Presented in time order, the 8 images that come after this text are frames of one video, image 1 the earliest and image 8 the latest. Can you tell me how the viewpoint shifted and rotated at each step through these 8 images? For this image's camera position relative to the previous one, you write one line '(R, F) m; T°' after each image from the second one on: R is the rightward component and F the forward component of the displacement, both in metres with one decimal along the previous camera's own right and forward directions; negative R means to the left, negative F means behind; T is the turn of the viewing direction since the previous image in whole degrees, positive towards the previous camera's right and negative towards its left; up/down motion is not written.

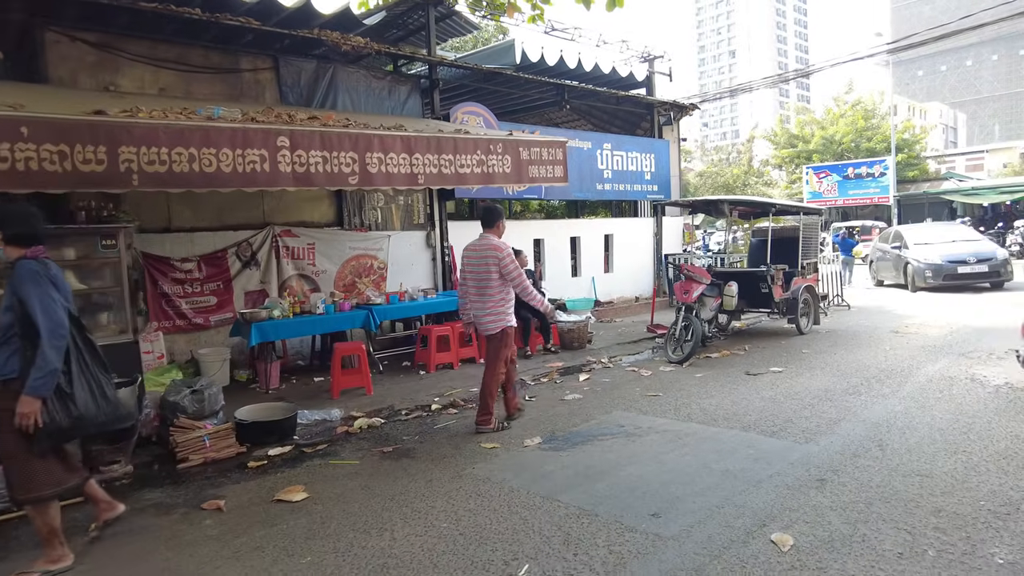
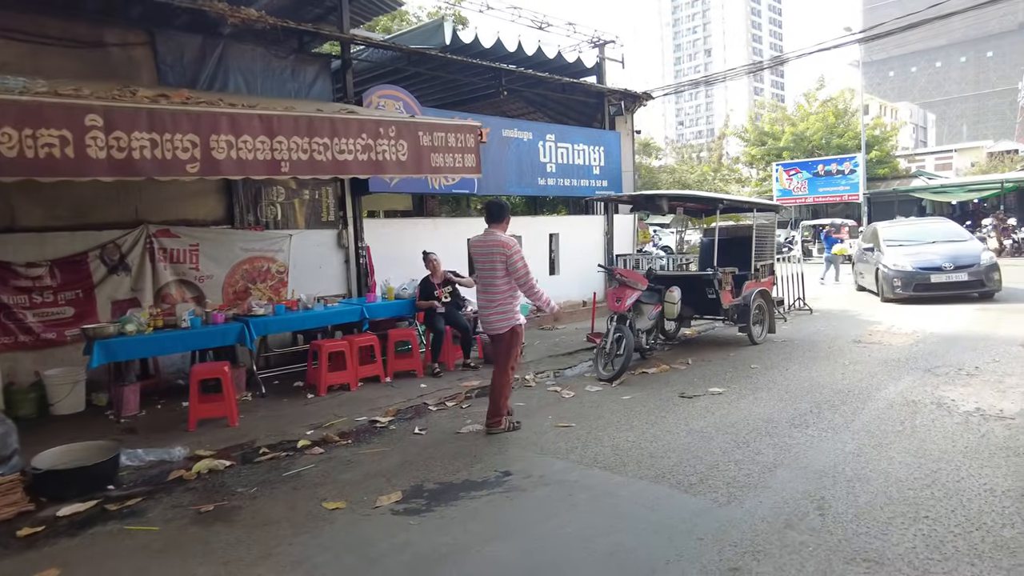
(+0.8, +1.1) m; +2°
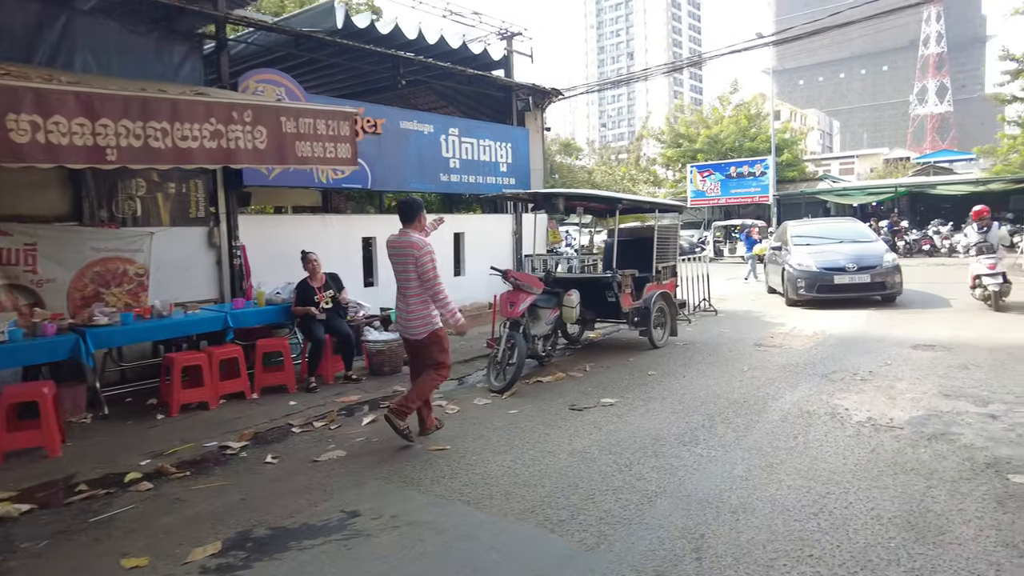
(+0.4, +0.5) m; +6°
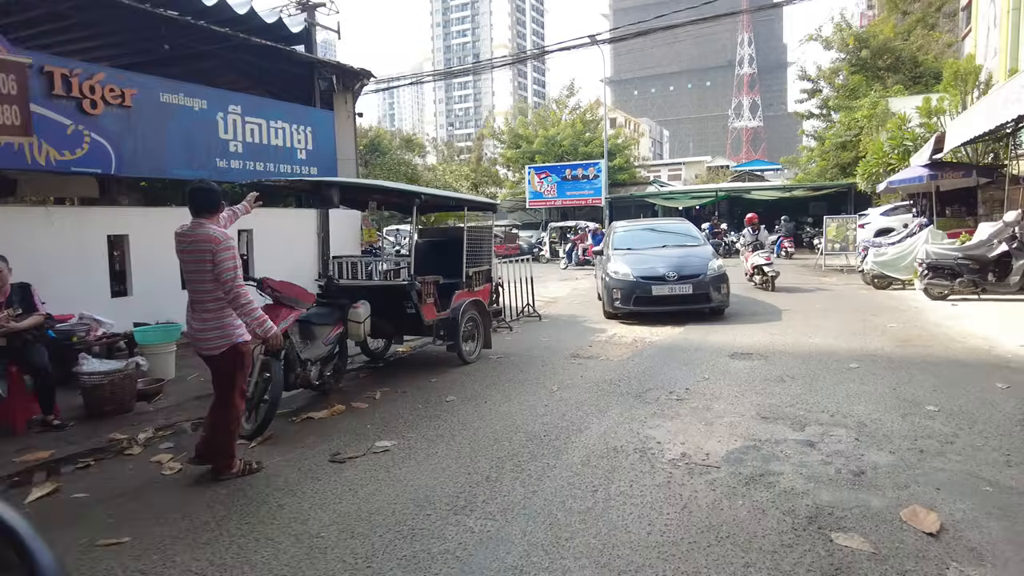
(+0.7, +1.1) m; +13°
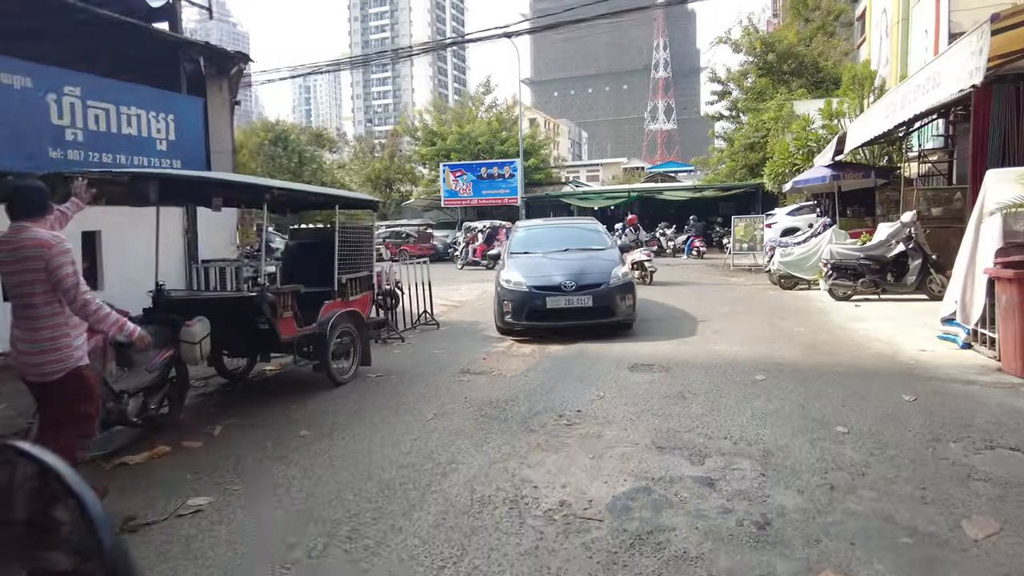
(+0.4, +0.8) m; +6°
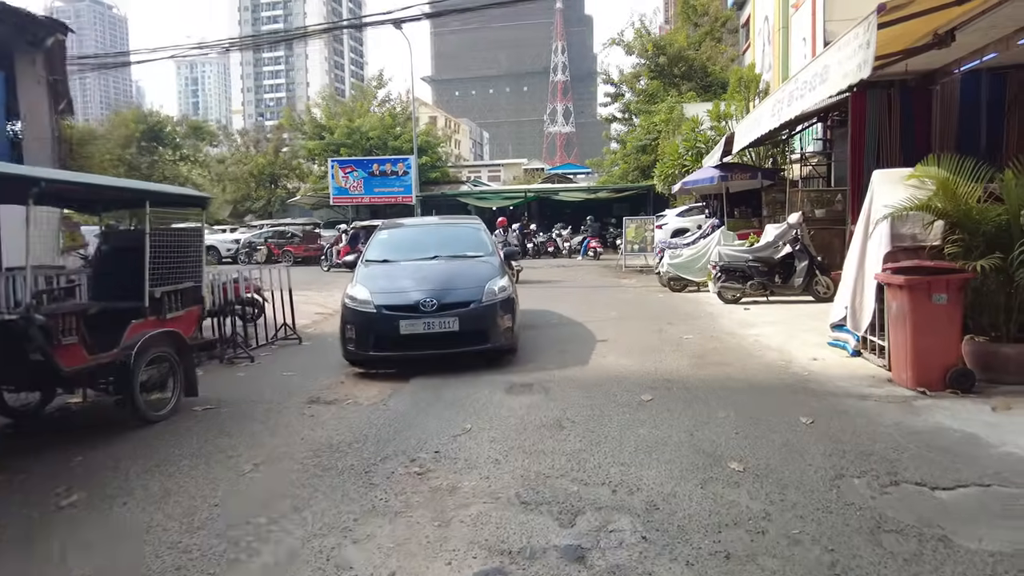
(+0.4, +0.9) m; +8°
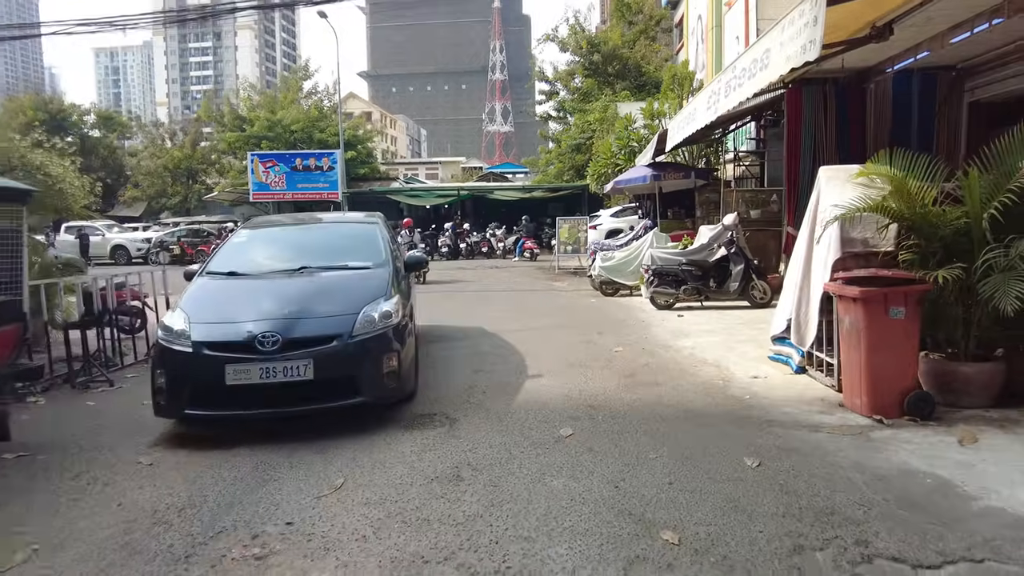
(+0.3, +0.9) m; +5°
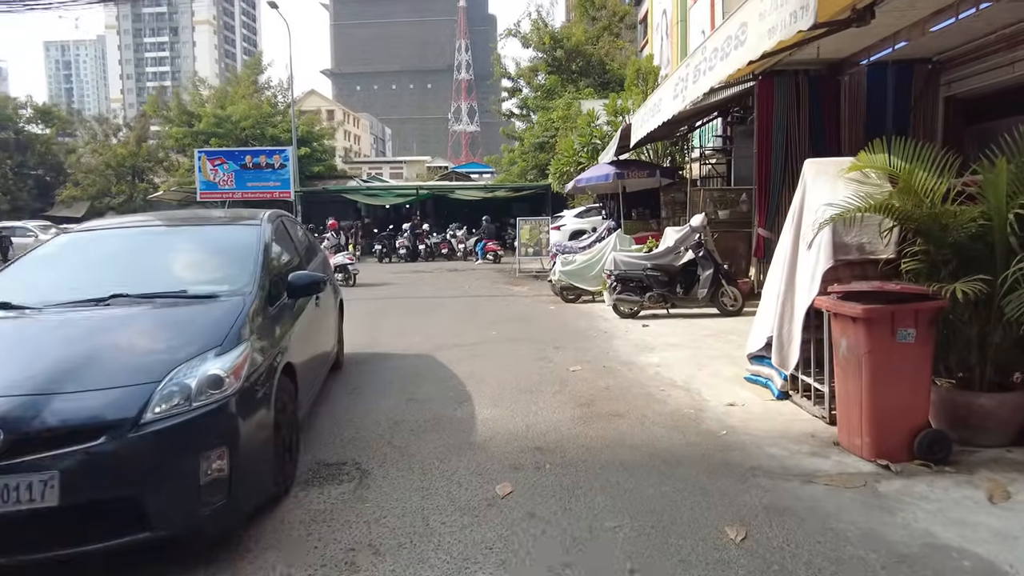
(+0.2, +0.9) m; +3°
